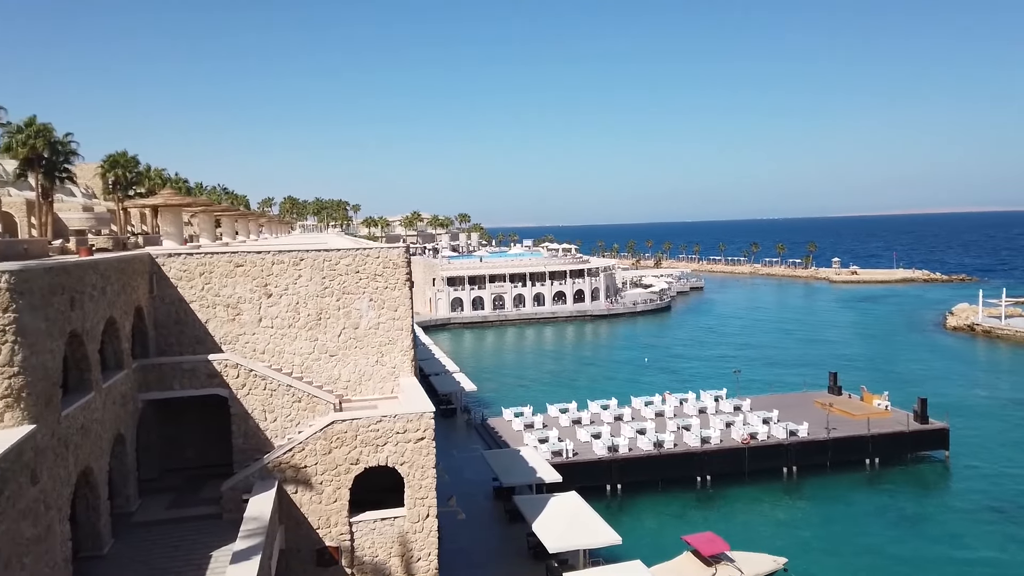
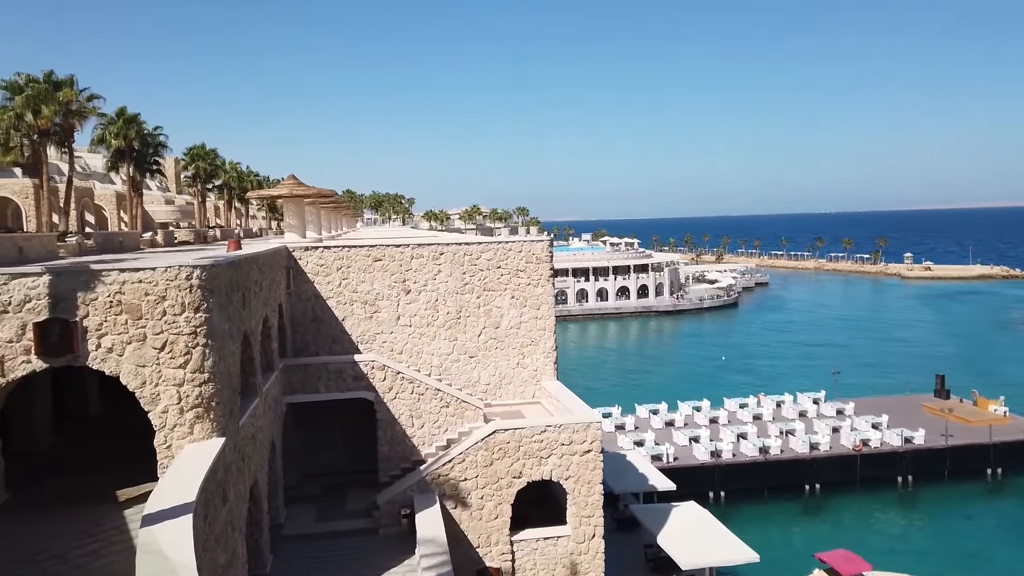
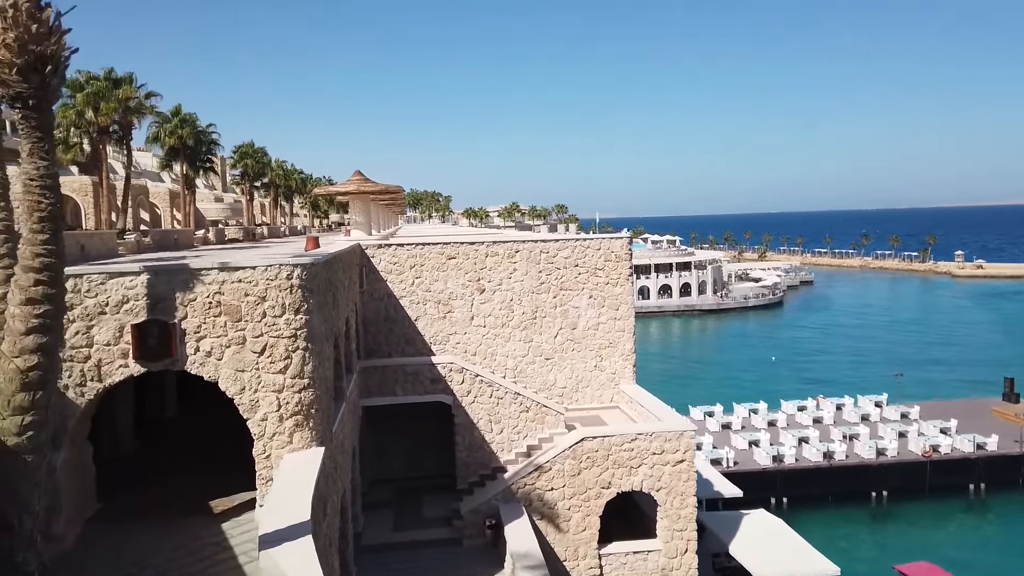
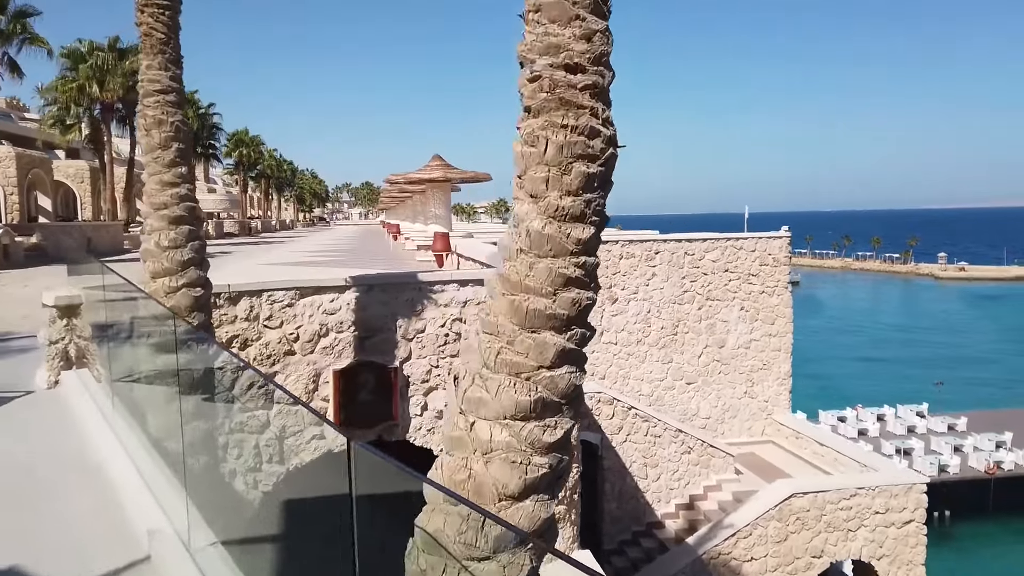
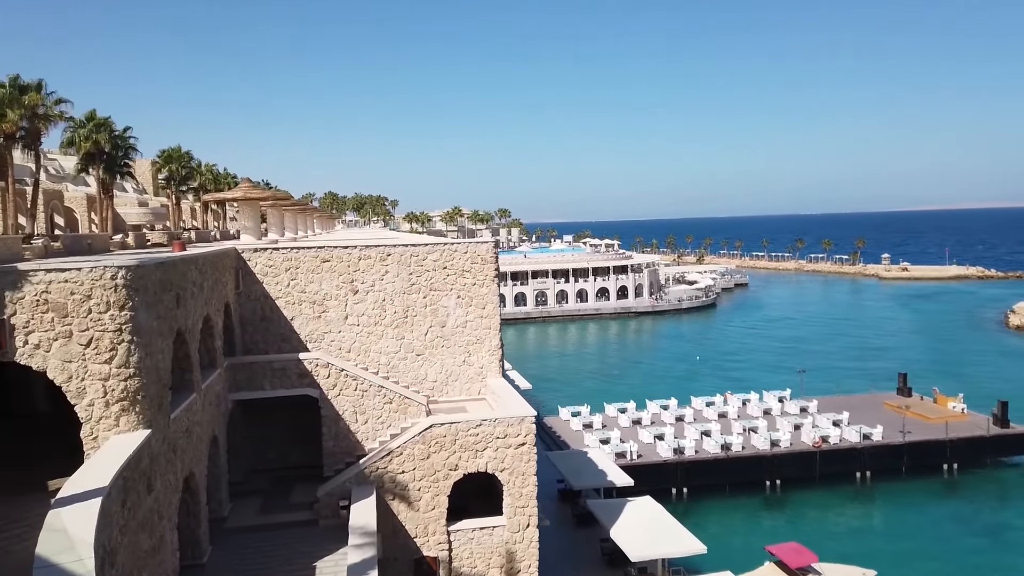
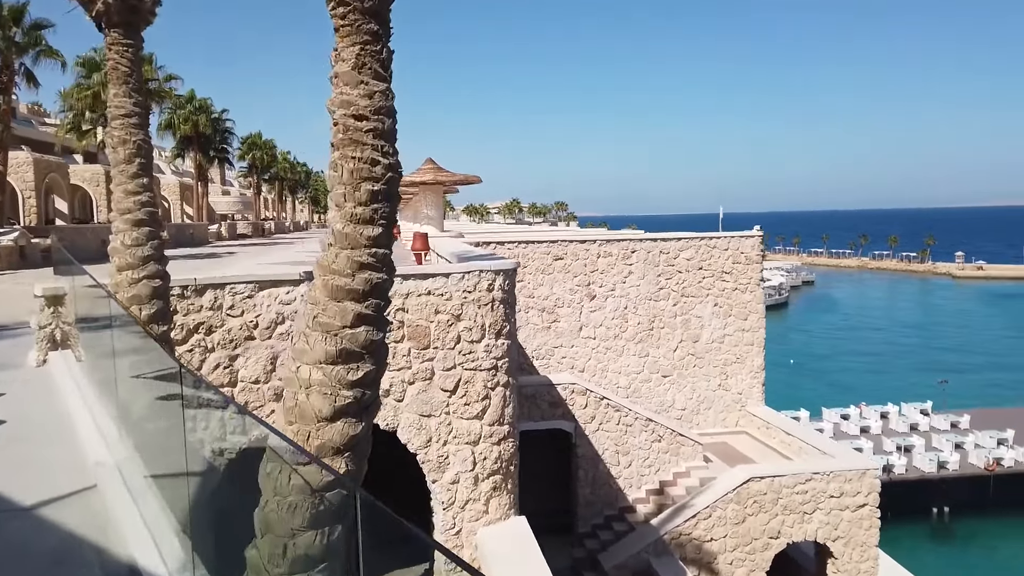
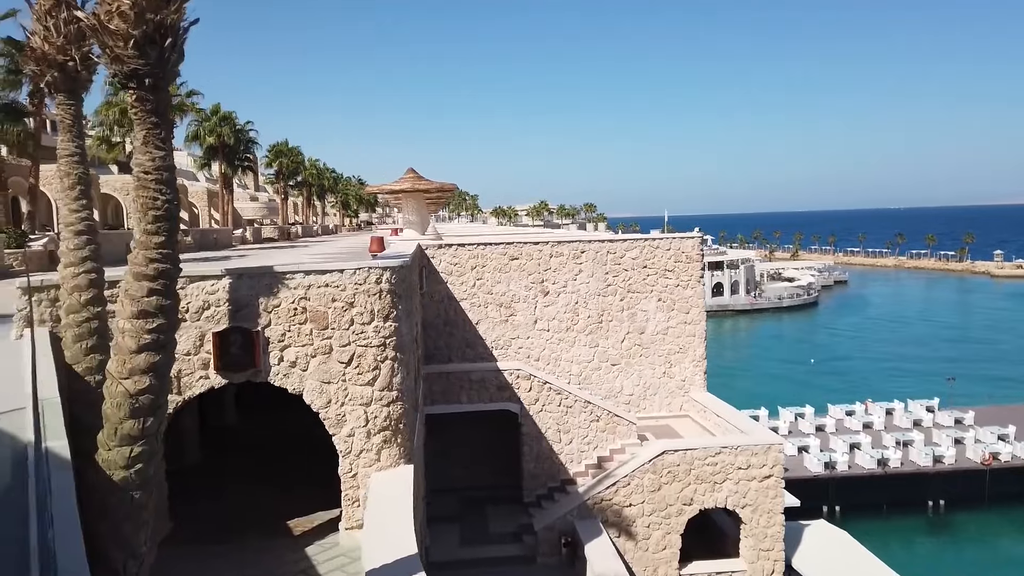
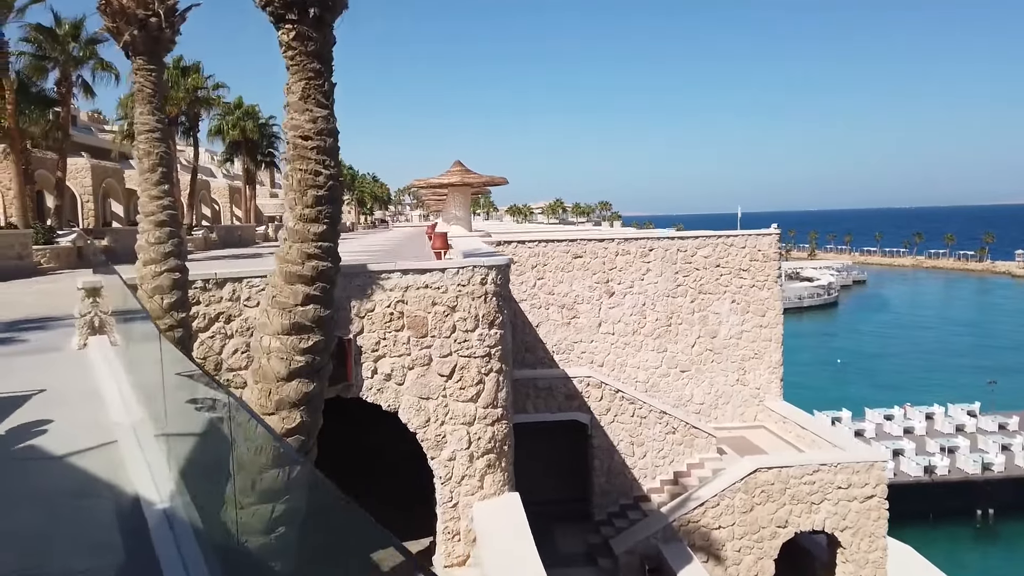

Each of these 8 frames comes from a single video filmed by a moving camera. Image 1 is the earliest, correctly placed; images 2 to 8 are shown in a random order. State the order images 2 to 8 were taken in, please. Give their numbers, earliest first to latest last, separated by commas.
5, 2, 3, 7, 8, 6, 4
